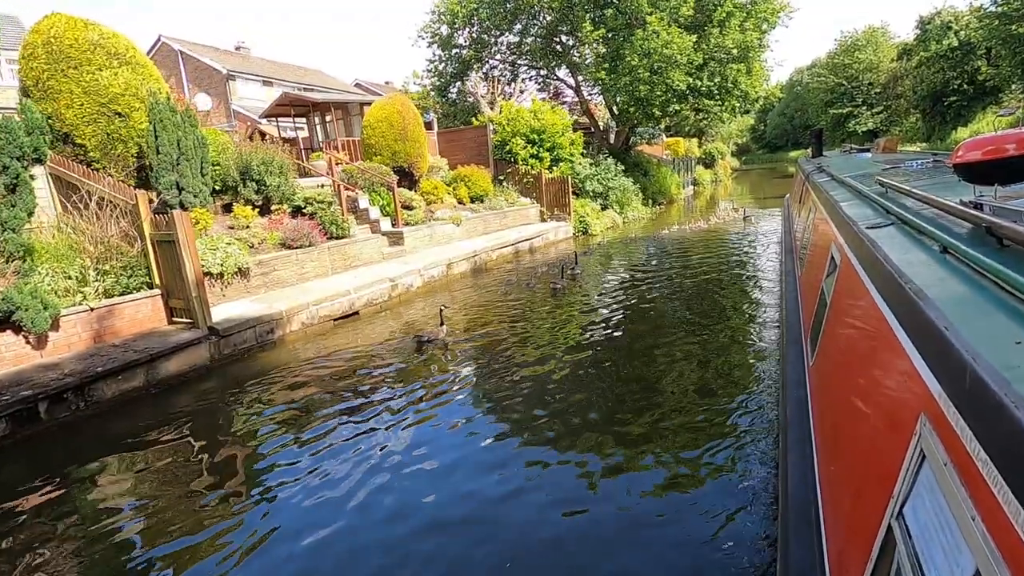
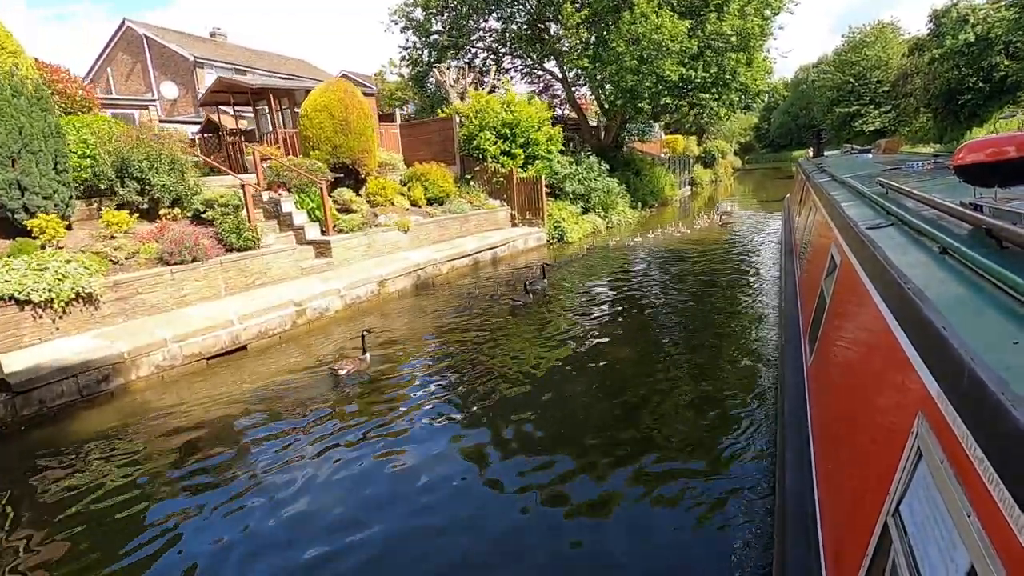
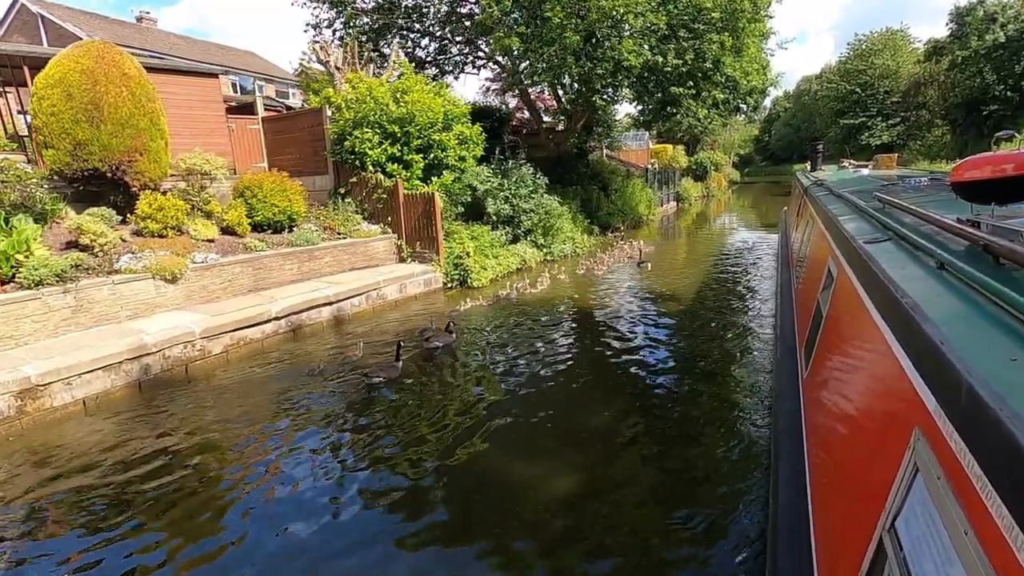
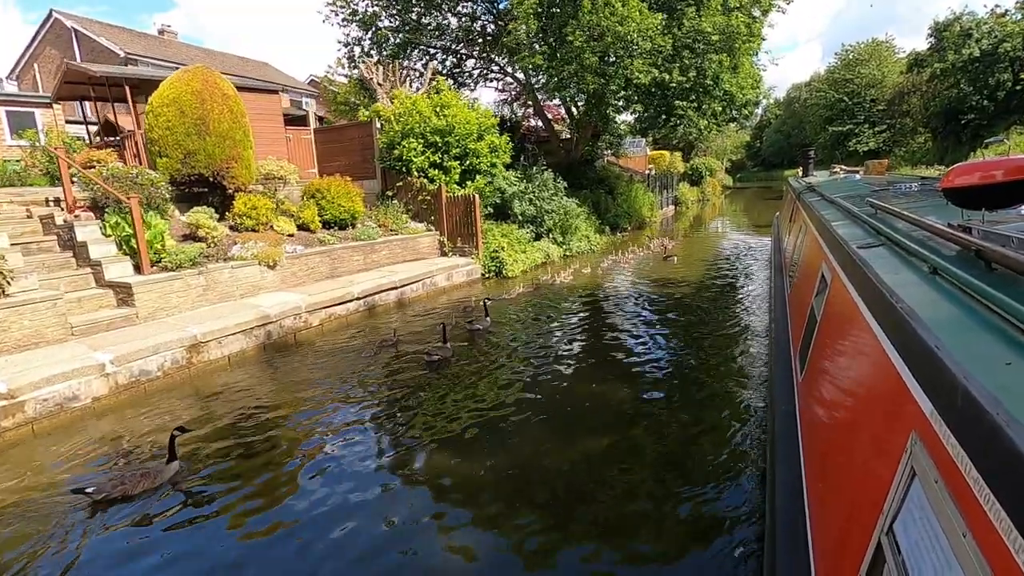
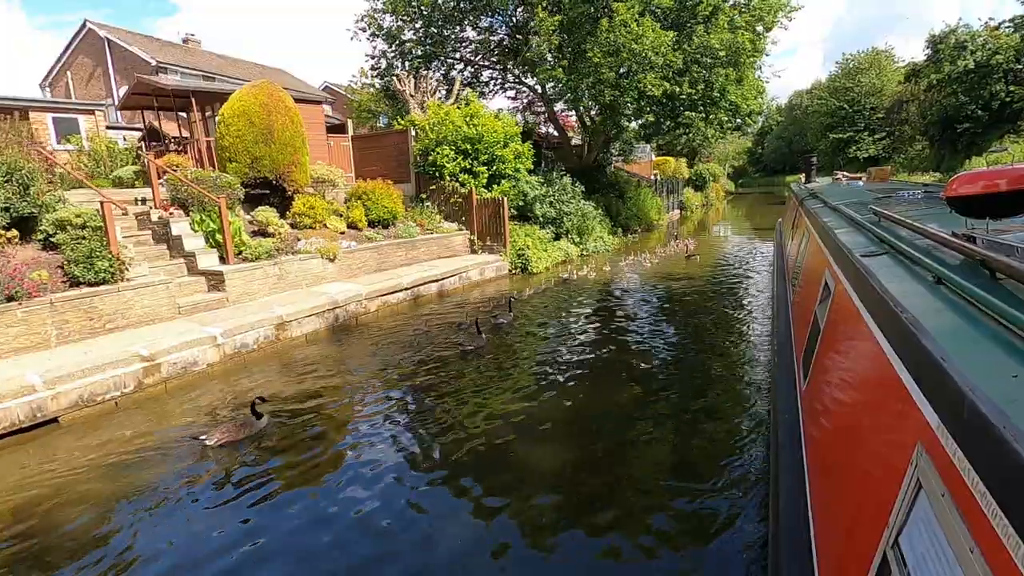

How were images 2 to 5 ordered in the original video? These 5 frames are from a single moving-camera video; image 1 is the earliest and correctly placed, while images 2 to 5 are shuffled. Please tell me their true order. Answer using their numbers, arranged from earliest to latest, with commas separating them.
2, 5, 4, 3
